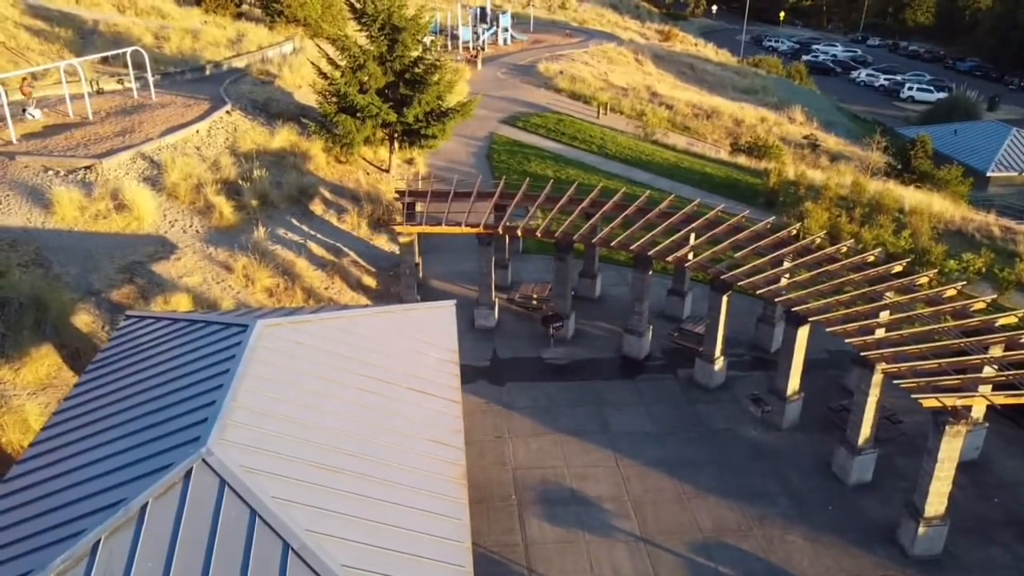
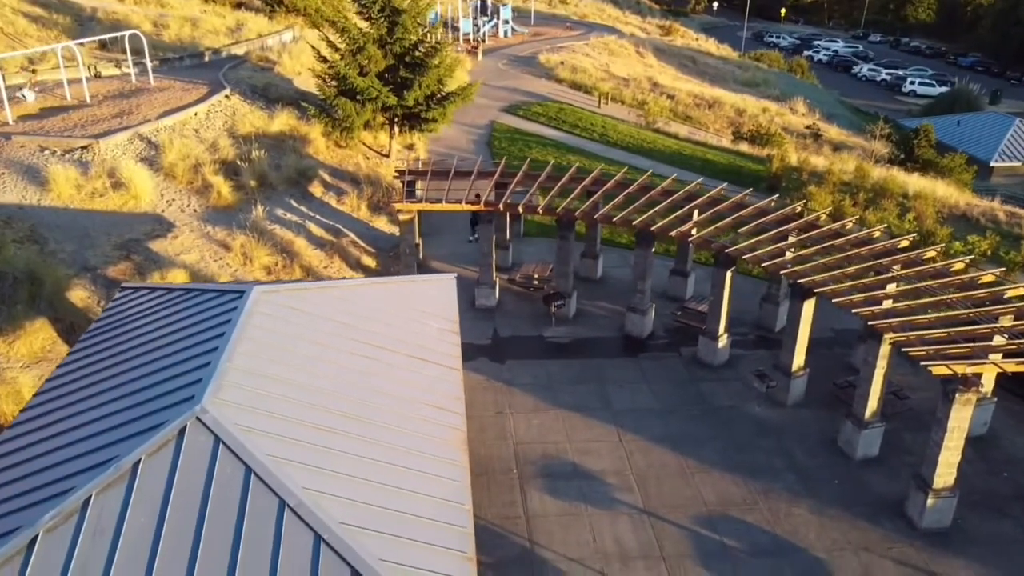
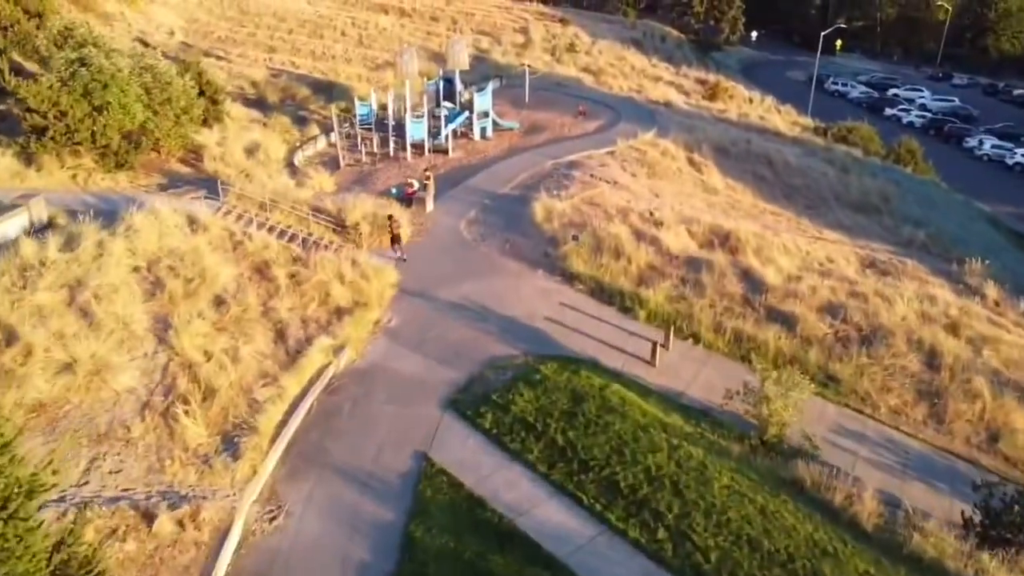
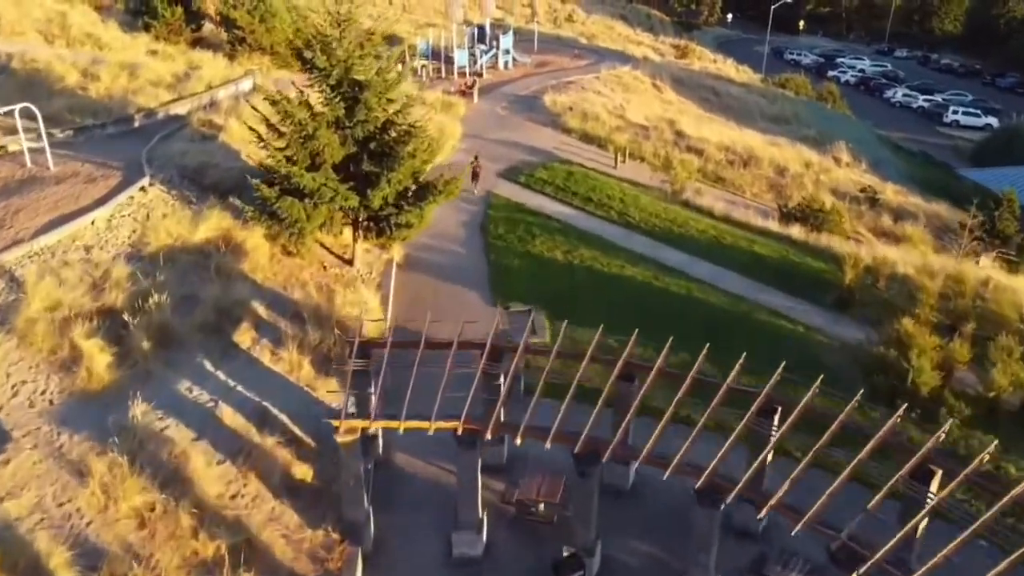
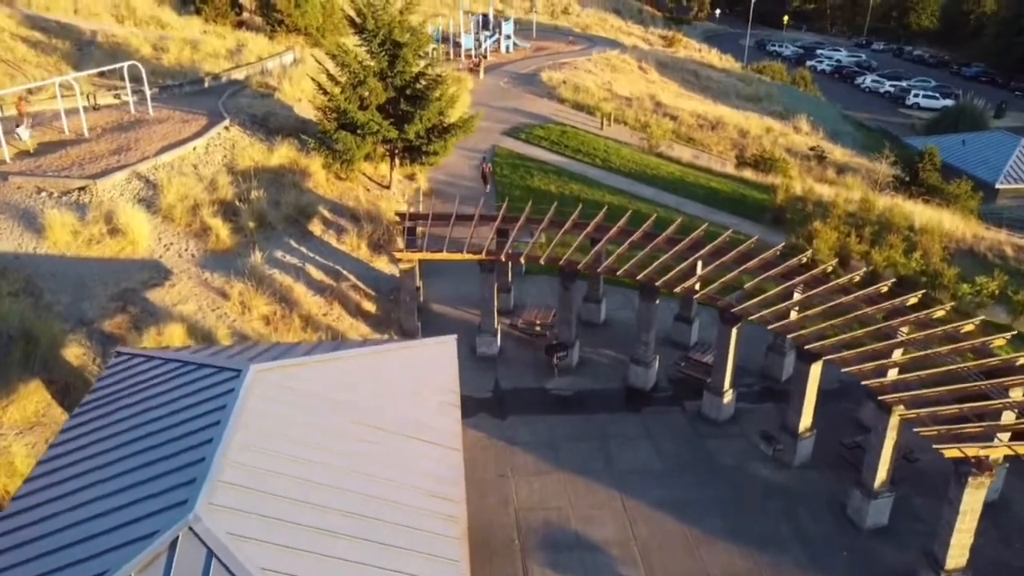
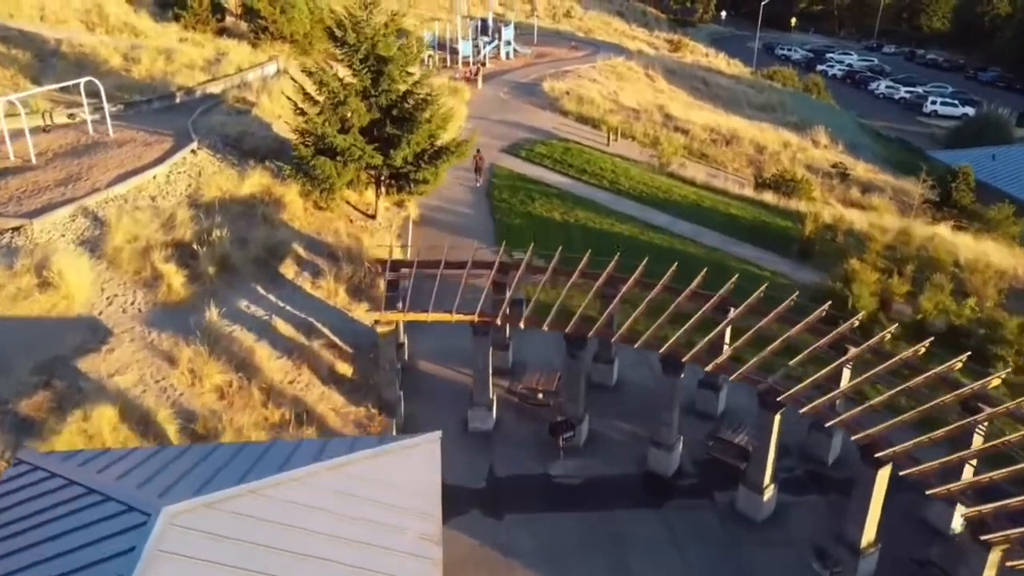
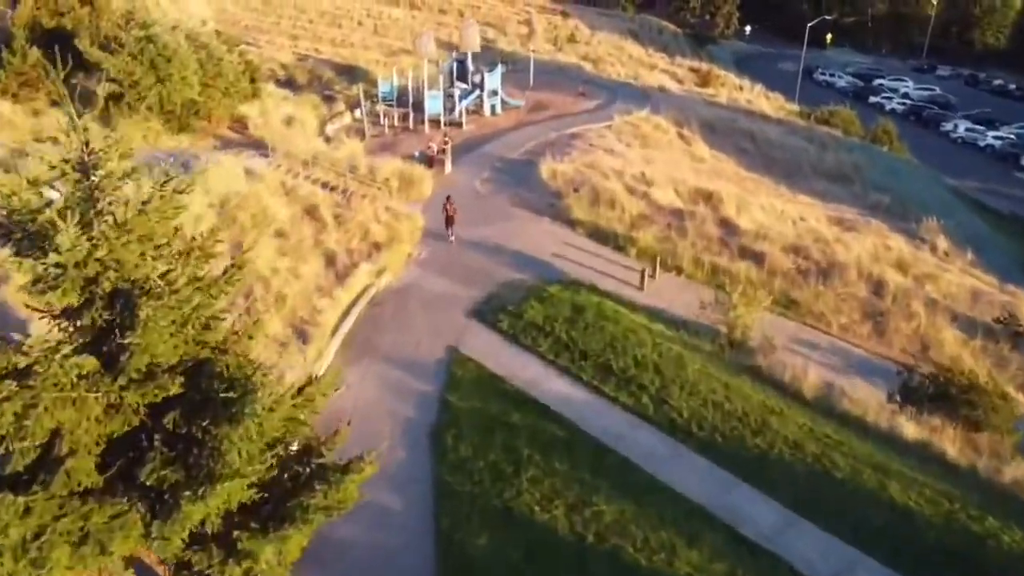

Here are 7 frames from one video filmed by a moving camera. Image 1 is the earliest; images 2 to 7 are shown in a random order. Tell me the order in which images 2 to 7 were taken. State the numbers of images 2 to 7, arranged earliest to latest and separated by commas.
2, 5, 6, 4, 7, 3
